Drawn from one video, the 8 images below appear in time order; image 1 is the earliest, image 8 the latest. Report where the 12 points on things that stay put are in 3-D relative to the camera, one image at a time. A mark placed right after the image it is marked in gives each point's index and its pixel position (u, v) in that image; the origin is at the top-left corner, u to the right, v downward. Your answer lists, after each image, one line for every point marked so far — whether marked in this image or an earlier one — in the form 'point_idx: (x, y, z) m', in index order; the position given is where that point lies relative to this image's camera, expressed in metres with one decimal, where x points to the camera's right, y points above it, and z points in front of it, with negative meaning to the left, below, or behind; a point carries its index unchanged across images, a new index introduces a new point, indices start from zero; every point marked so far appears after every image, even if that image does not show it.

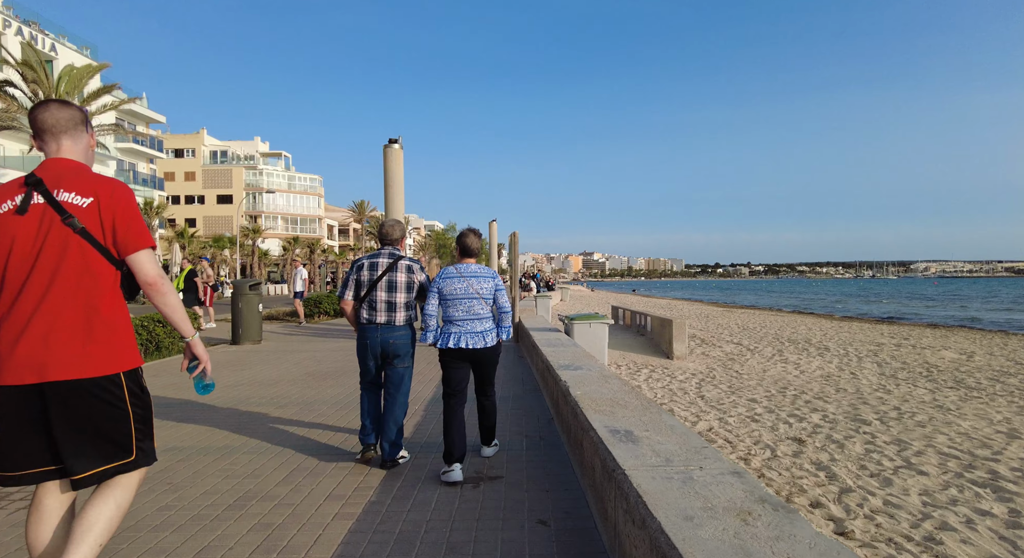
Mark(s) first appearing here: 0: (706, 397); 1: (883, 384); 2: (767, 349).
0: (+2.3, -1.4, +6.3) m
1: (+5.0, -1.4, +7.1) m
2: (+5.4, -1.5, +11.1) m
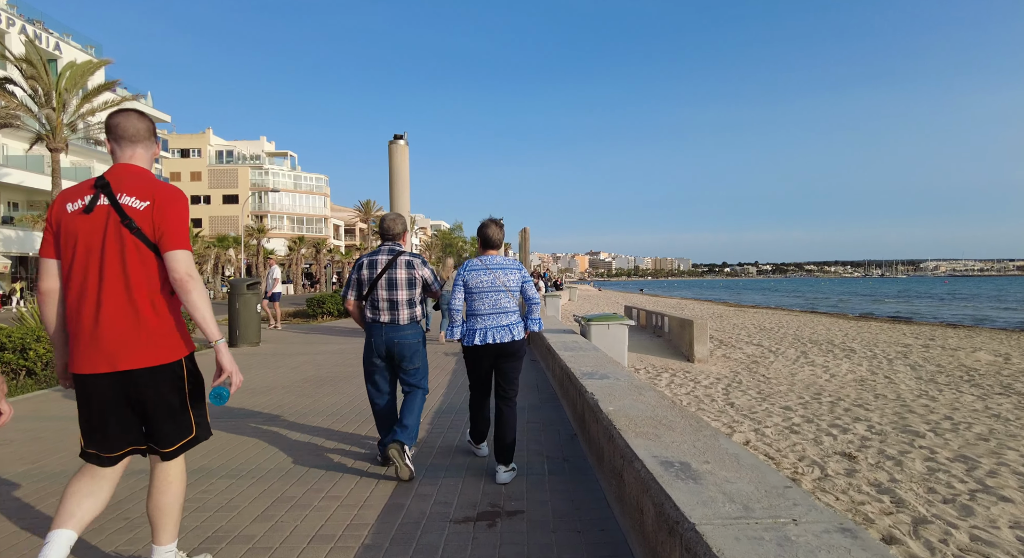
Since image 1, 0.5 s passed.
0: (+2.4, -1.4, +5.8) m
1: (+5.1, -1.4, +6.6) m
2: (+5.6, -1.4, +10.6) m
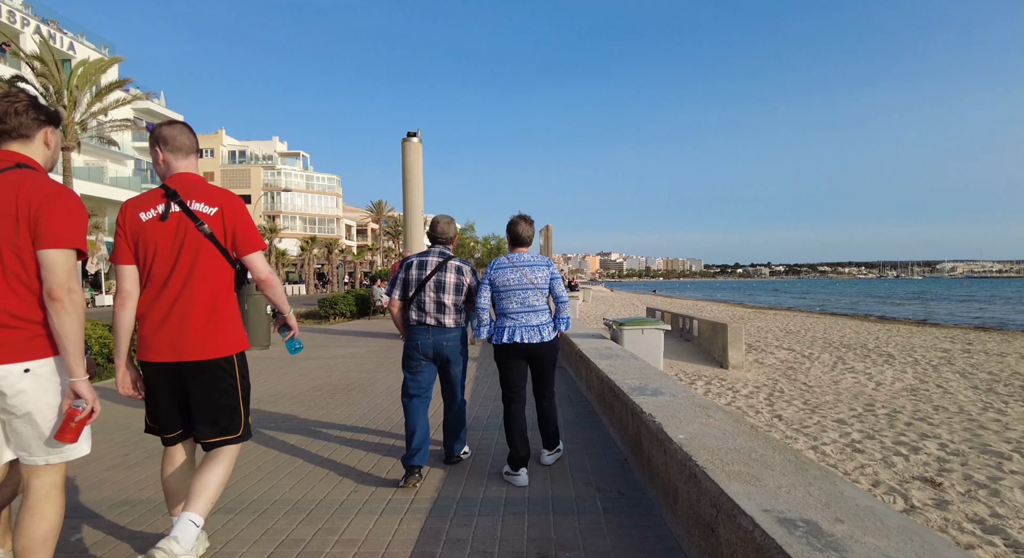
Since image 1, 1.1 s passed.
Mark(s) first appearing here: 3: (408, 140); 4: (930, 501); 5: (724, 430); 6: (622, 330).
0: (+2.7, -1.4, +5.3) m
1: (+5.4, -1.4, +6.0) m
2: (+5.9, -1.5, +10.0) m
3: (-3.0, +3.9, +15.2) m
4: (+2.6, -1.4, +3.2) m
5: (+0.9, -0.7, +2.3) m
6: (+1.2, -0.6, +5.9) m
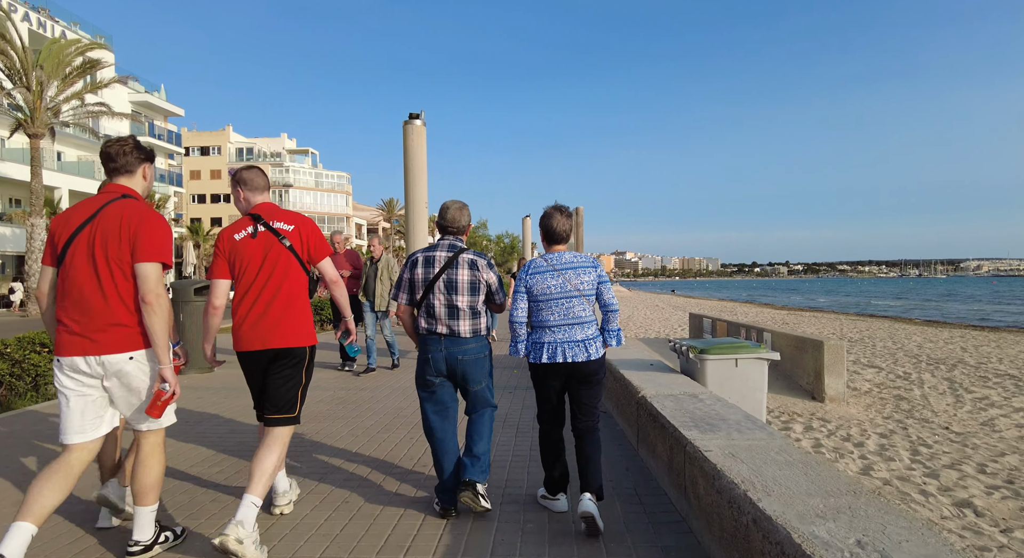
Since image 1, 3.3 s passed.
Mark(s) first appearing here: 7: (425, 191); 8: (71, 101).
0: (+2.8, -1.4, +3.2) m
1: (+5.5, -1.4, +3.8) m
2: (+6.2, -1.5, +7.8) m
3: (-2.6, +3.9, +13.3) m
4: (+2.6, -1.4, +1.1) m
5: (+1.0, -0.7, +0.3) m
6: (+1.4, -0.6, +3.9) m
7: (-2.2, +2.1, +13.1) m
8: (-15.0, +6.1, +18.1) m
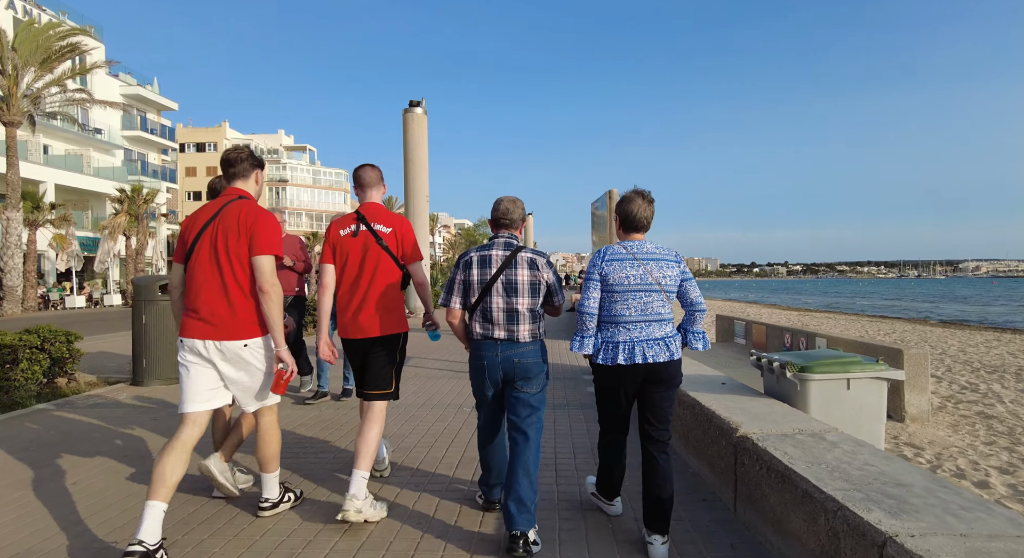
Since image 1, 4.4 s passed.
0: (+3.1, -1.4, +2.3) m
1: (+5.7, -1.4, +2.9) m
2: (+6.4, -1.4, +6.9) m
3: (-2.4, +3.9, +12.3) m
4: (+2.8, -1.3, +0.2) m
5: (+1.2, -0.6, -0.7) m
6: (+1.6, -0.5, +2.9) m
7: (-2.0, +2.2, +12.1) m
8: (-14.8, +6.2, +17.1) m
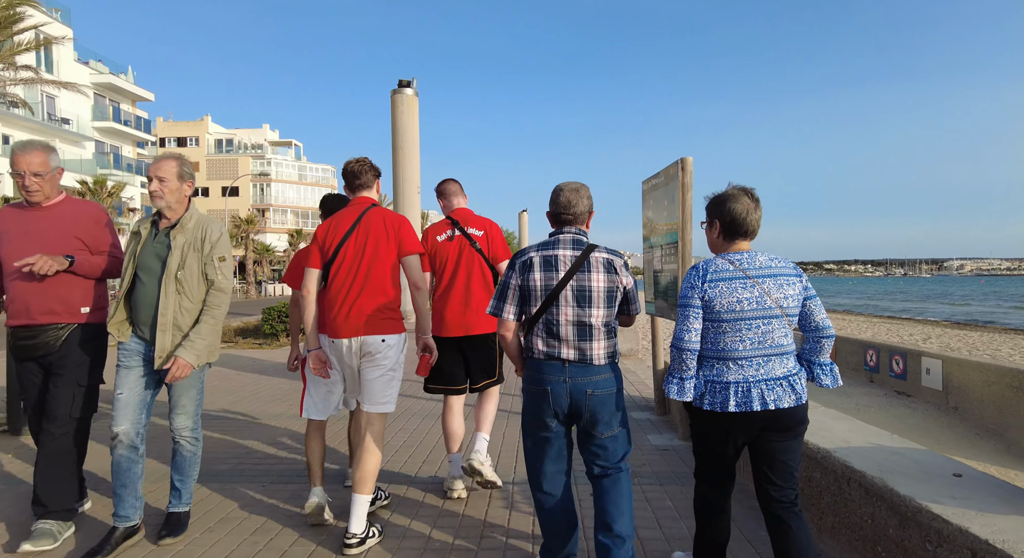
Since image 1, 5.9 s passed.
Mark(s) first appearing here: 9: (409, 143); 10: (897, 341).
0: (+3.3, -1.4, +0.7) m
1: (+6.0, -1.4, +1.4) m
2: (+6.6, -1.5, +5.4) m
3: (-2.3, +3.9, +10.6) m
4: (+3.2, -1.4, -1.4) m
5: (+1.5, -0.7, -2.3) m
6: (+1.9, -0.6, +1.3) m
7: (-1.8, +2.2, +10.5) m
8: (-14.7, +6.1, +15.2) m
9: (-2.1, +2.8, +10.6) m
10: (+11.0, -1.7, +15.7) m
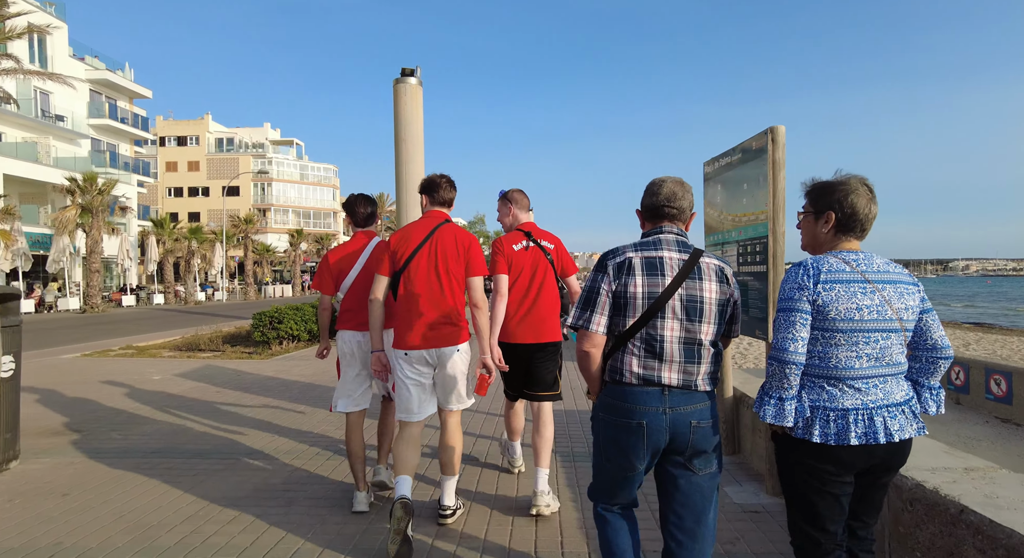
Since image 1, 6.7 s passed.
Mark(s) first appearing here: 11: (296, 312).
0: (+3.5, -1.4, -0.2) m
1: (+6.2, -1.4, +0.4) m
2: (+6.8, -1.5, +4.4) m
3: (-2.0, +3.9, +9.7) m
4: (+3.4, -1.4, -2.3) m
5: (+1.7, -0.7, -3.2) m
6: (+2.1, -0.6, +0.4) m
7: (-1.6, +2.1, +9.6) m
8: (-14.5, +6.1, +14.3) m
9: (-1.8, +2.8, +9.6) m
10: (+11.3, -1.7, +14.7) m
11: (-4.1, -0.6, +9.9) m
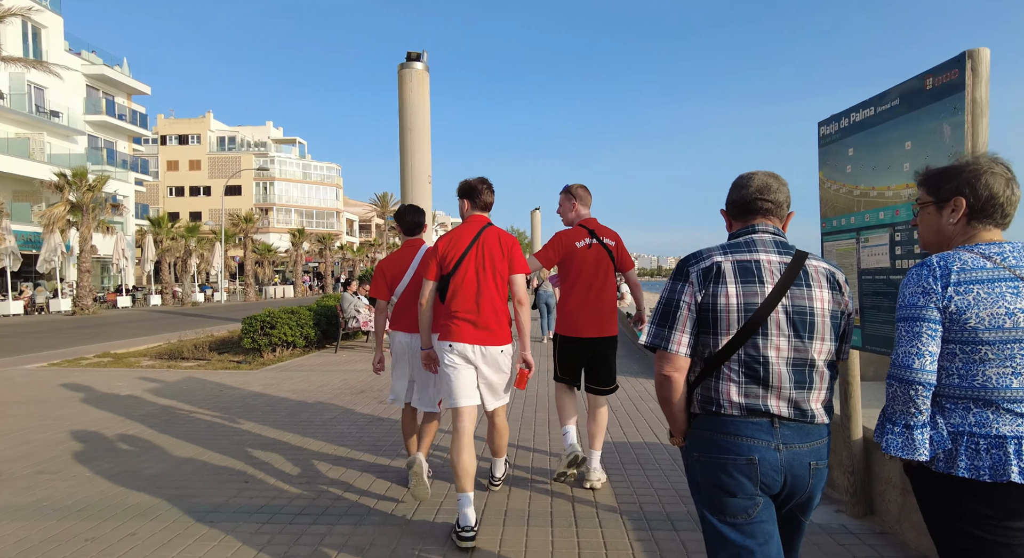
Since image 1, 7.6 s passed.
0: (+3.8, -1.4, -1.3) m
1: (+6.5, -1.4, -0.6) m
2: (+7.1, -1.5, +3.4) m
3: (-1.7, +3.9, +8.7) m
4: (+3.6, -1.4, -3.4) m
5: (+2.0, -0.7, -4.2) m
6: (+2.3, -0.6, -0.6) m
7: (-1.3, +2.1, +8.6) m
8: (-14.1, +6.1, +13.4) m
9: (-1.5, +2.8, +8.7) m
10: (+11.6, -1.7, +13.6) m
11: (-3.7, -0.6, +8.9) m
